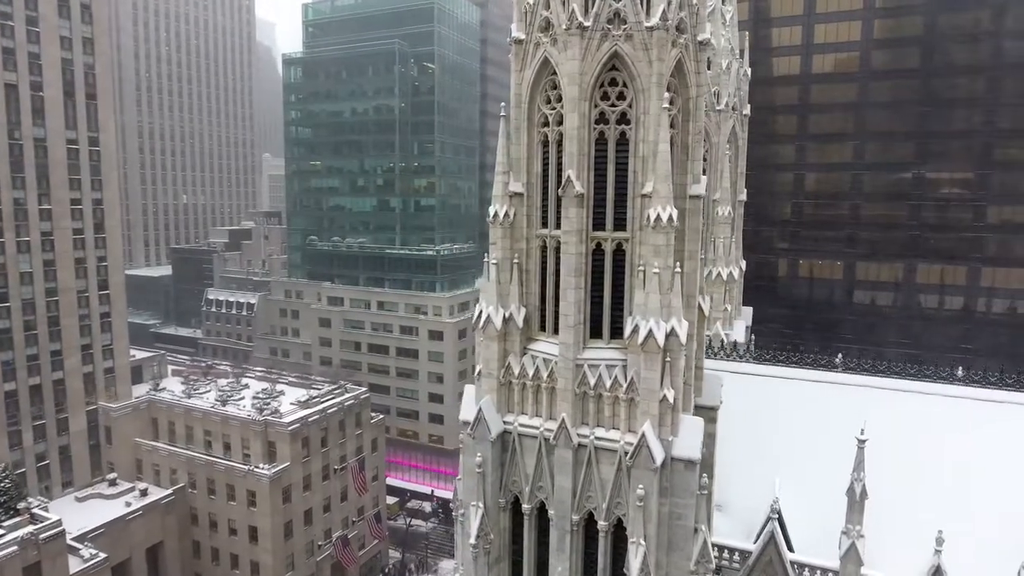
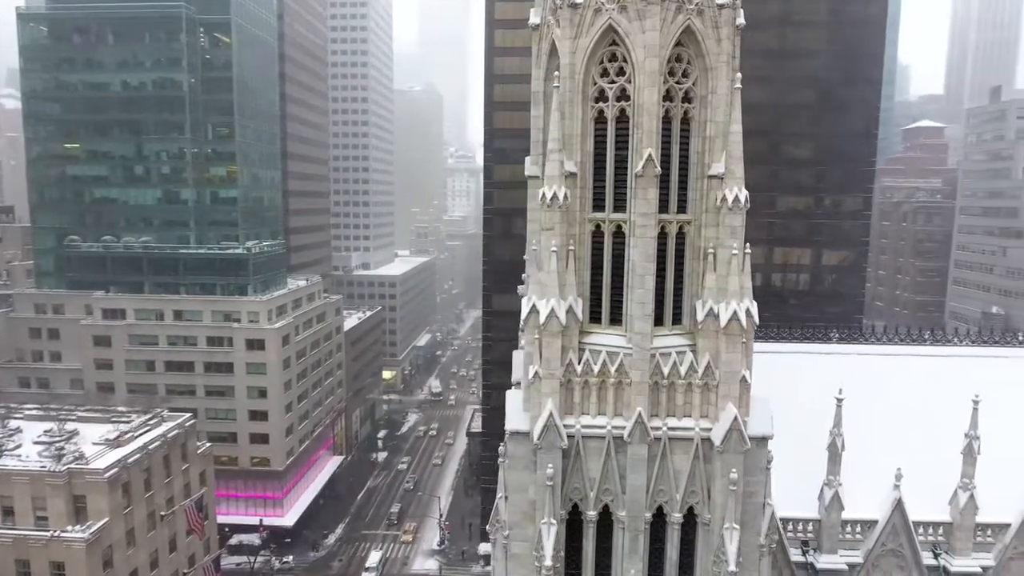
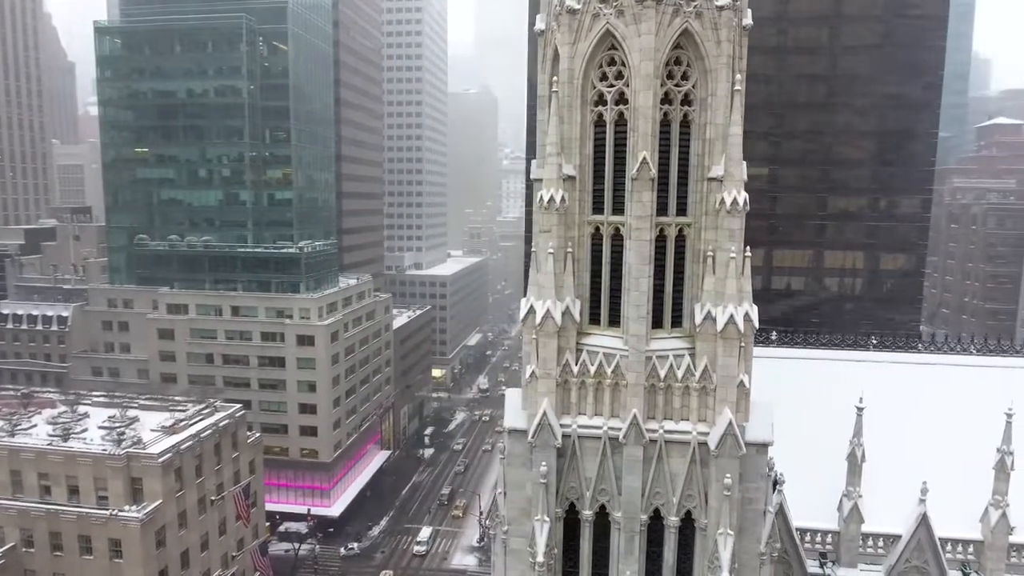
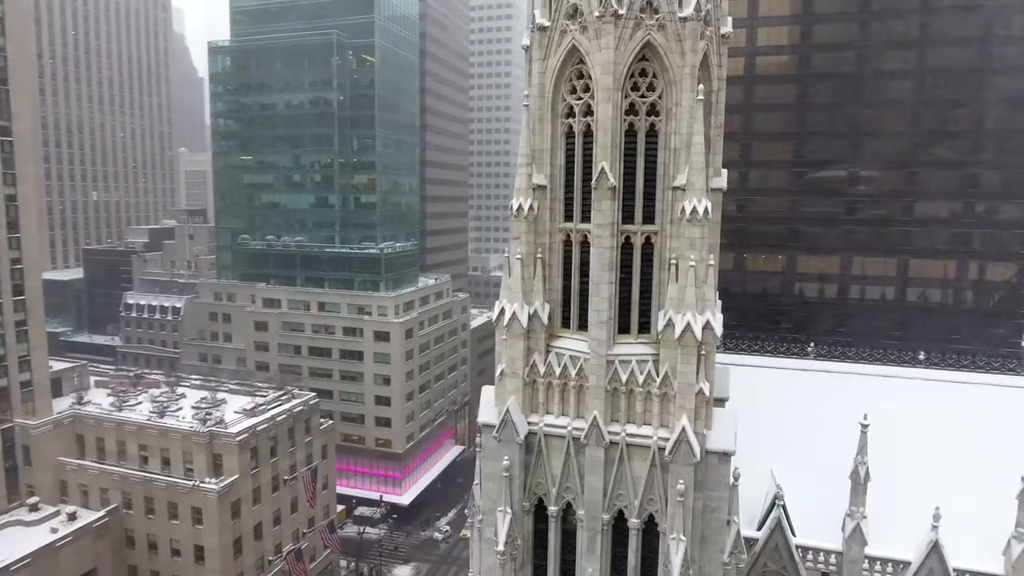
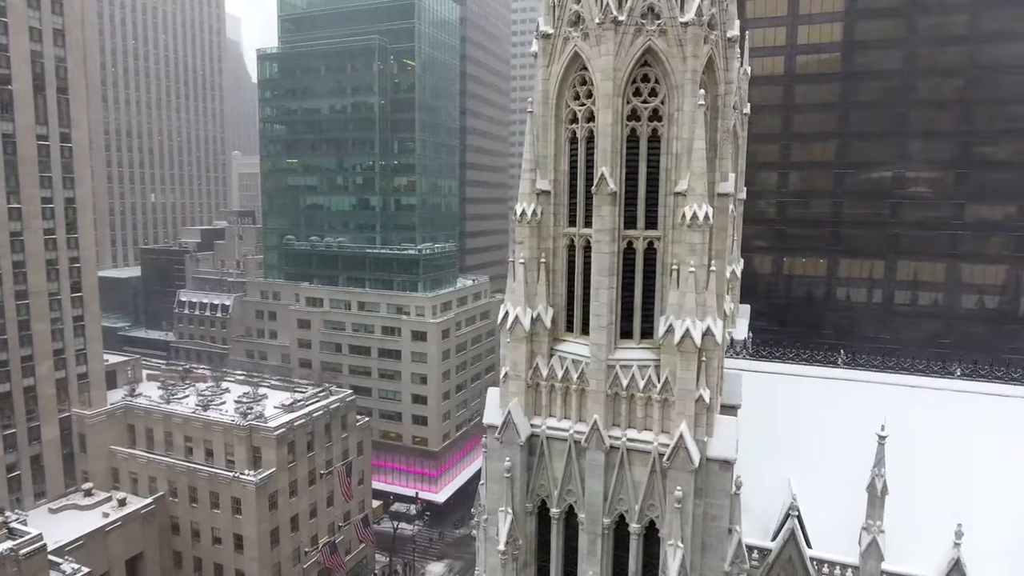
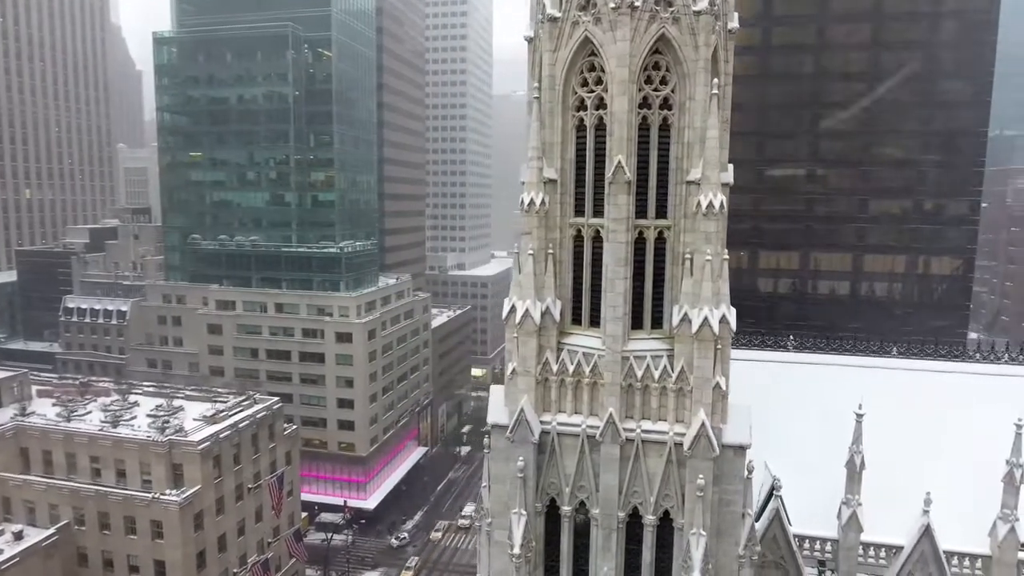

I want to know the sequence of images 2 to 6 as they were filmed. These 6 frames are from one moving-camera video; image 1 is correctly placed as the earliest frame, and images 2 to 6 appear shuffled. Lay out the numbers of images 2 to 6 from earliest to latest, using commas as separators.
5, 4, 6, 3, 2
